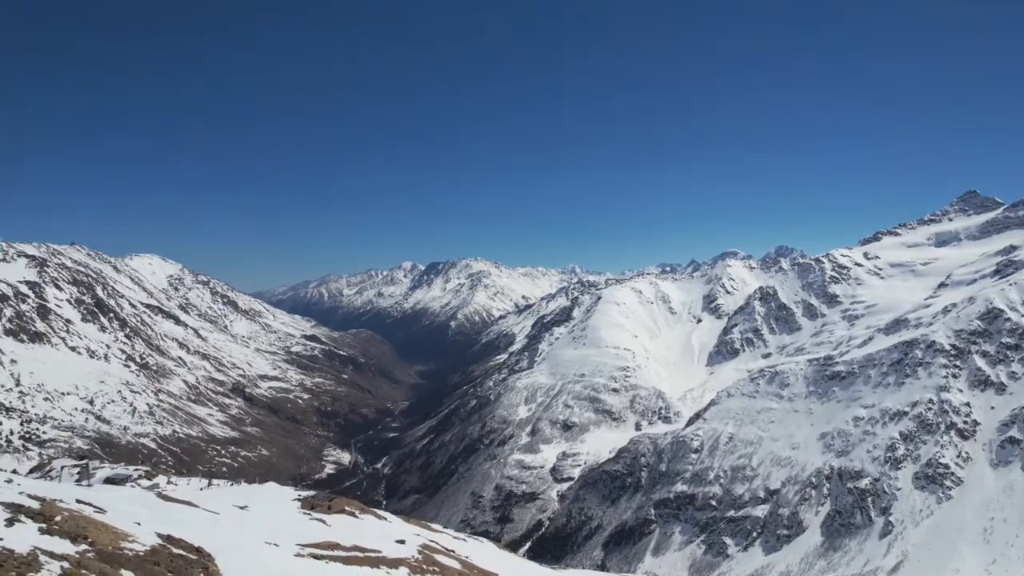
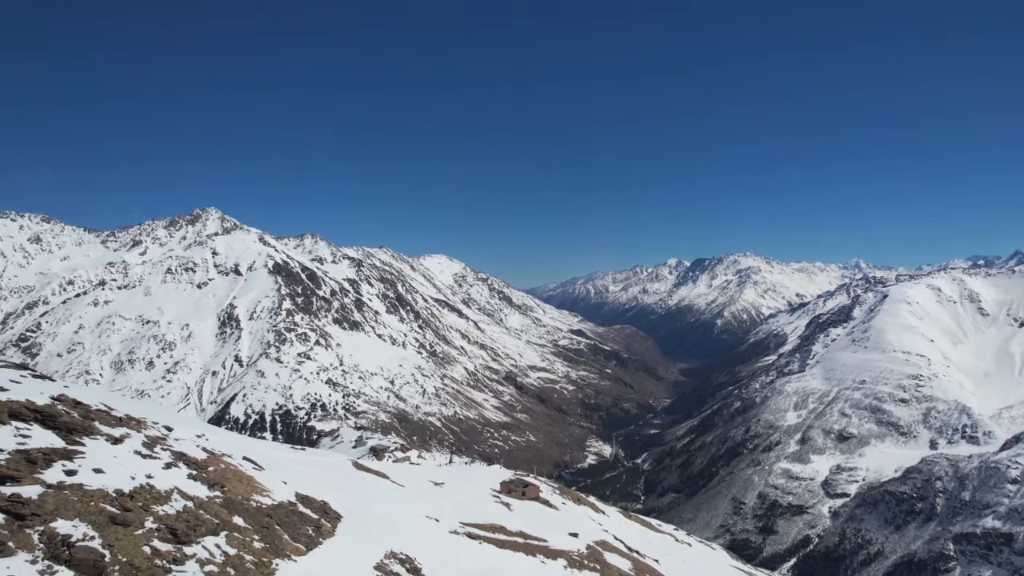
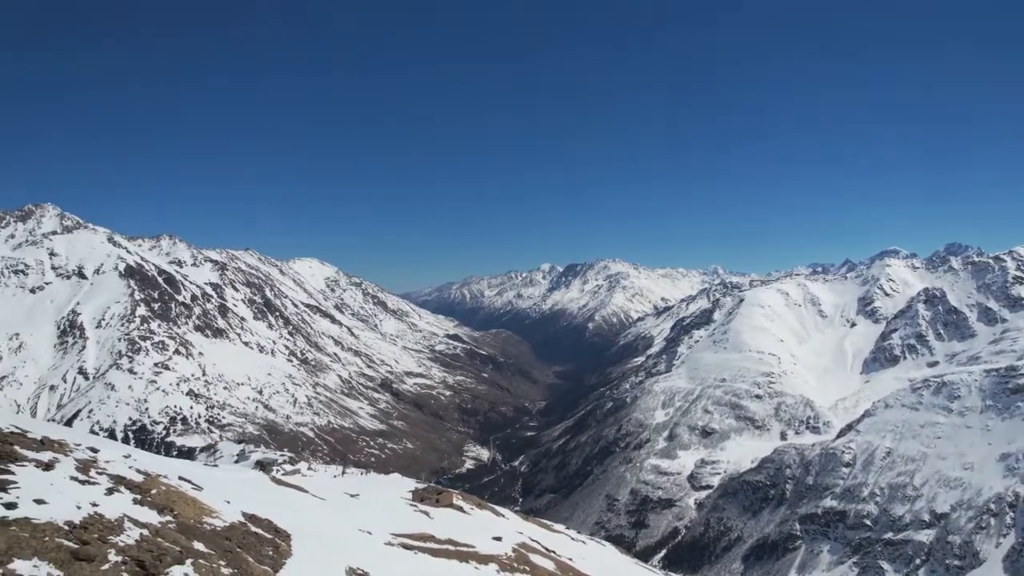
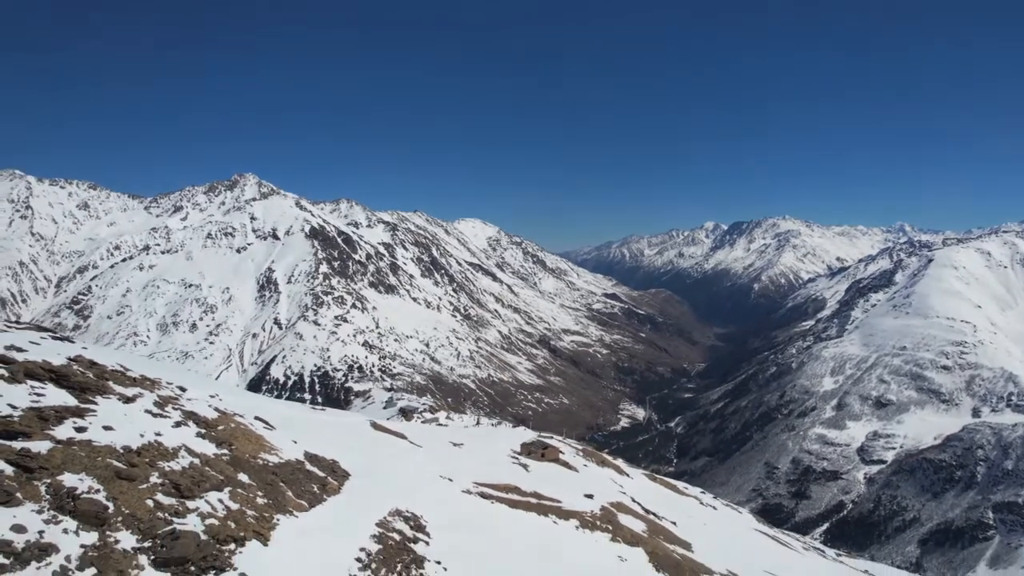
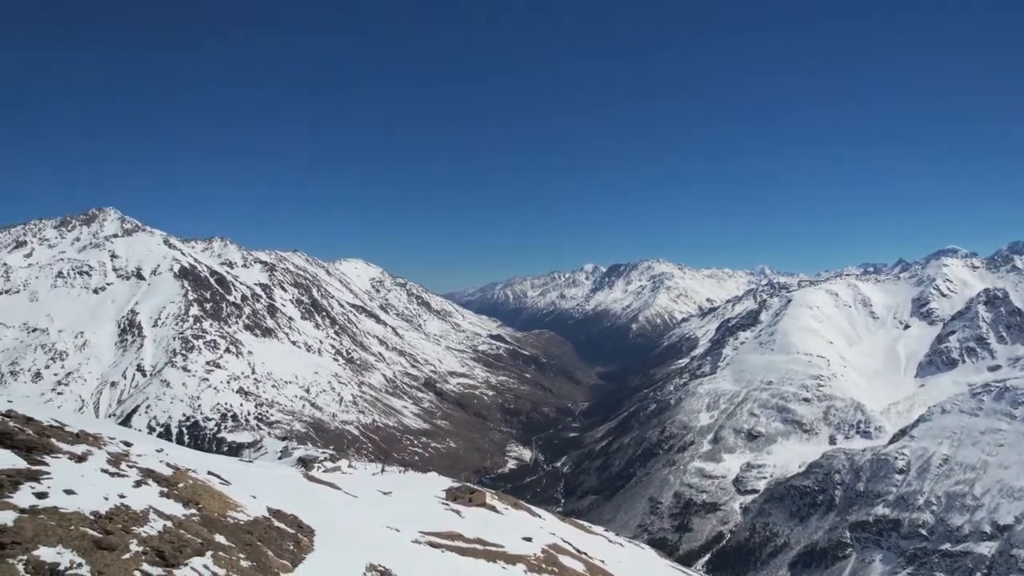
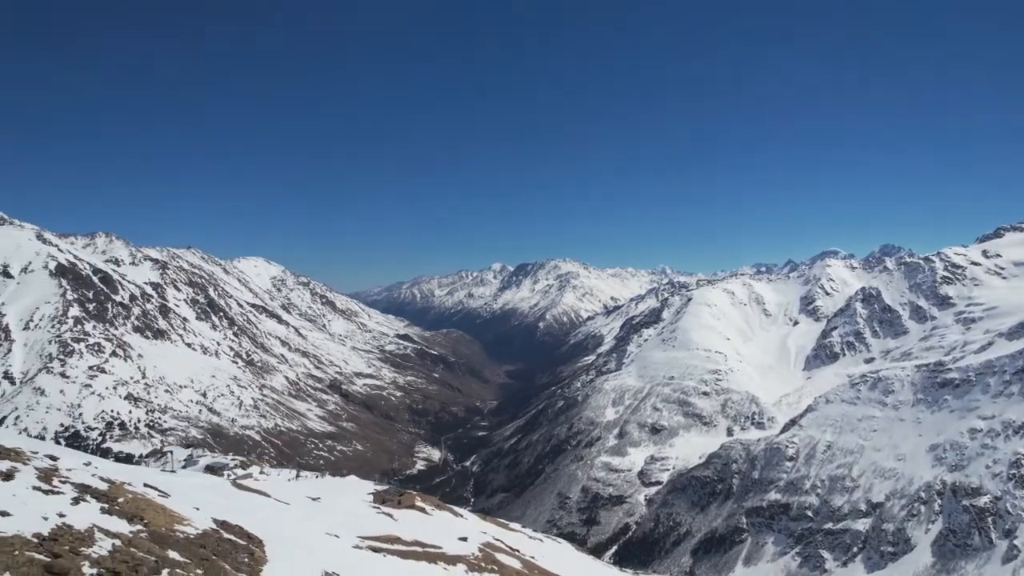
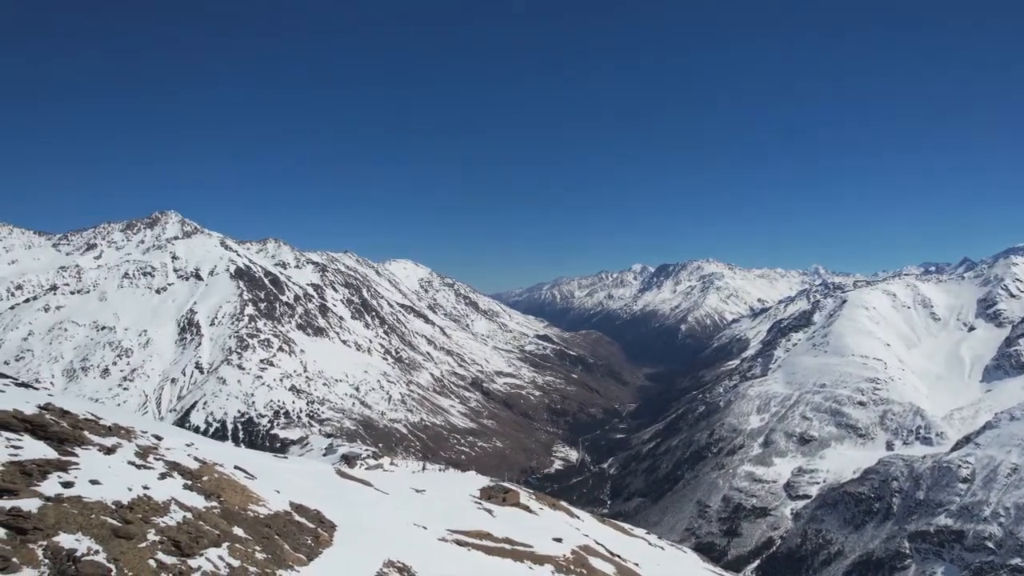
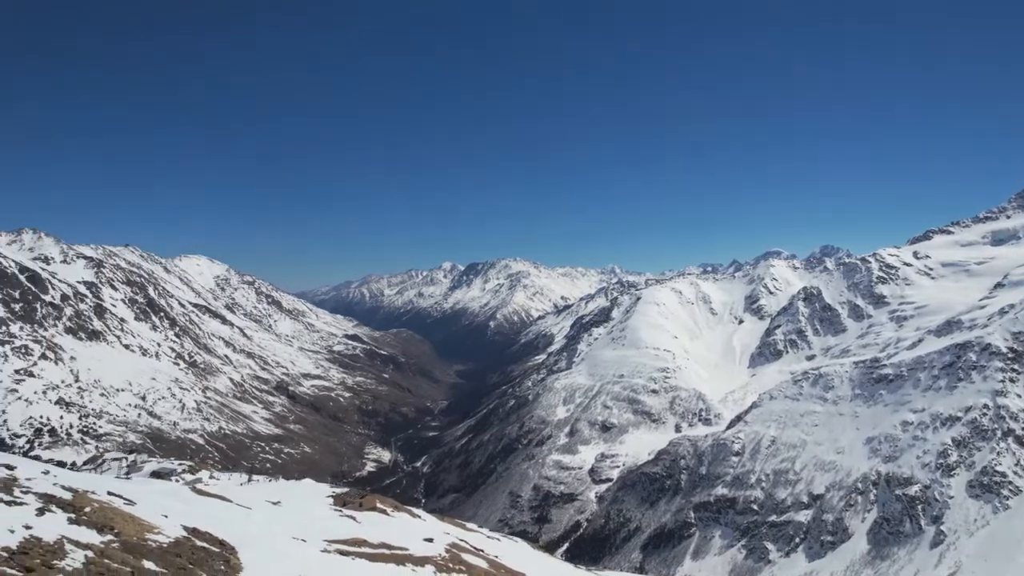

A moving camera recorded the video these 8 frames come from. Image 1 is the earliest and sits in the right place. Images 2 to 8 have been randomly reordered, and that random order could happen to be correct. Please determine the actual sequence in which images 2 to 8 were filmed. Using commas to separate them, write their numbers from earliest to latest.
8, 6, 3, 5, 7, 2, 4
